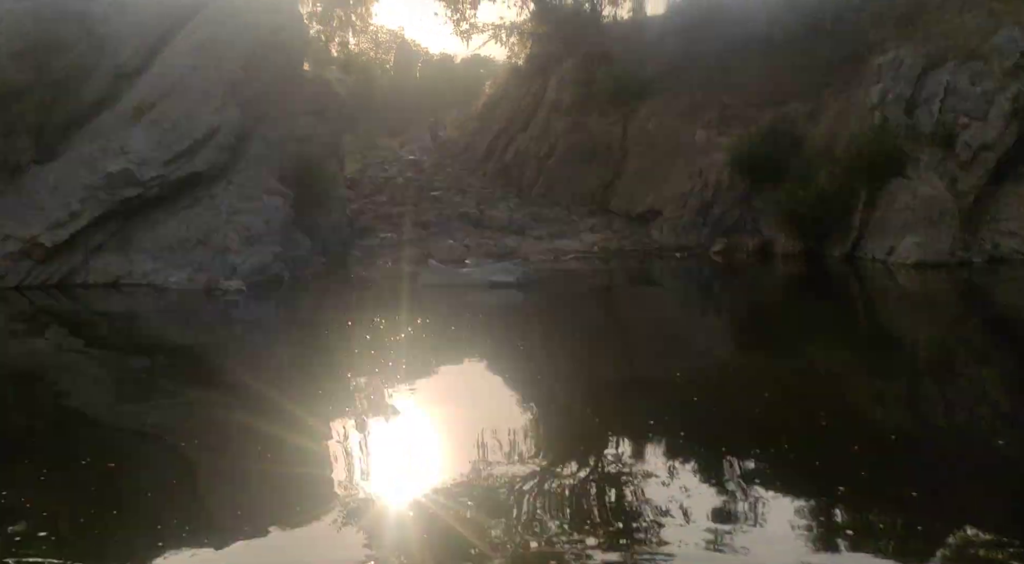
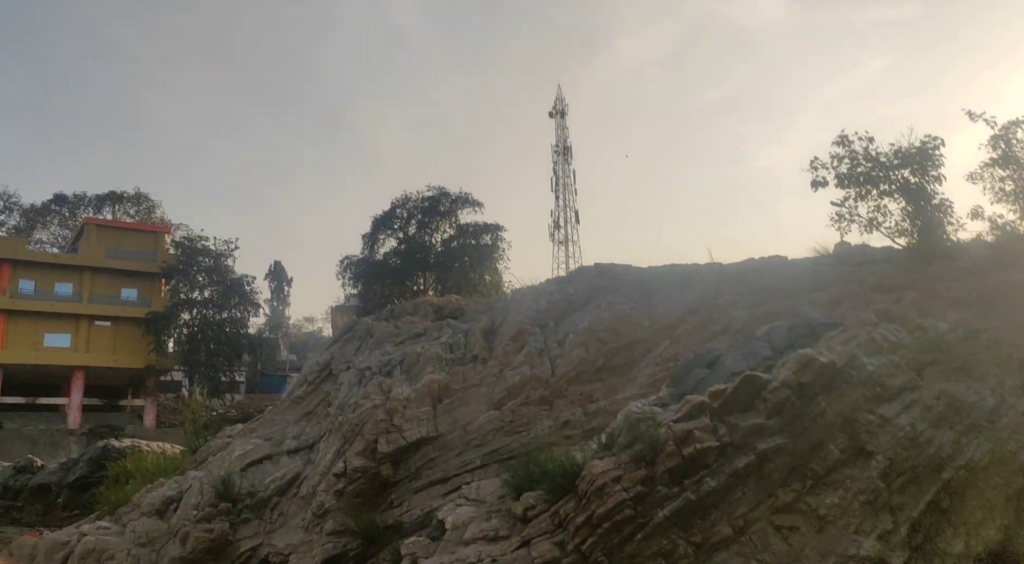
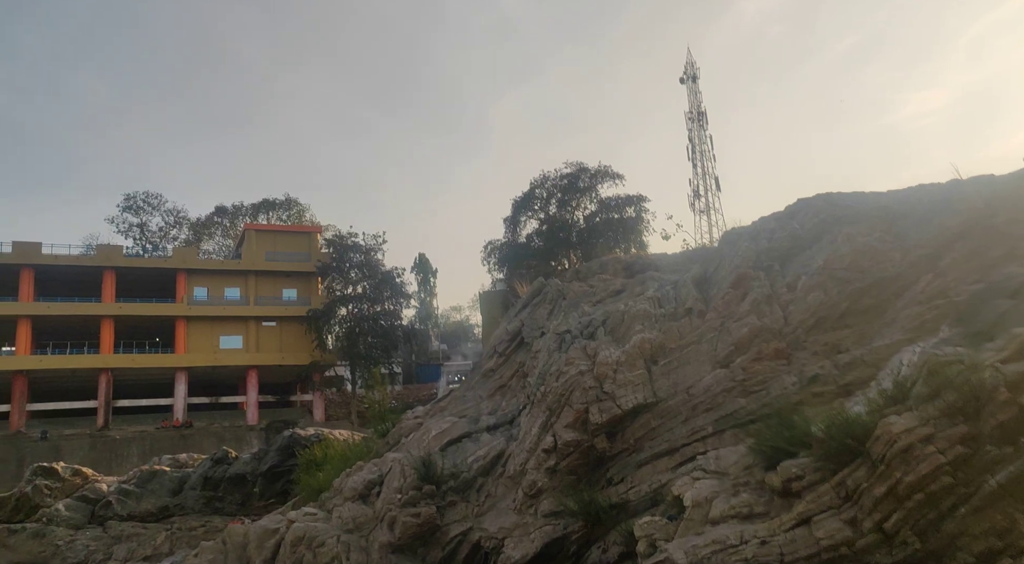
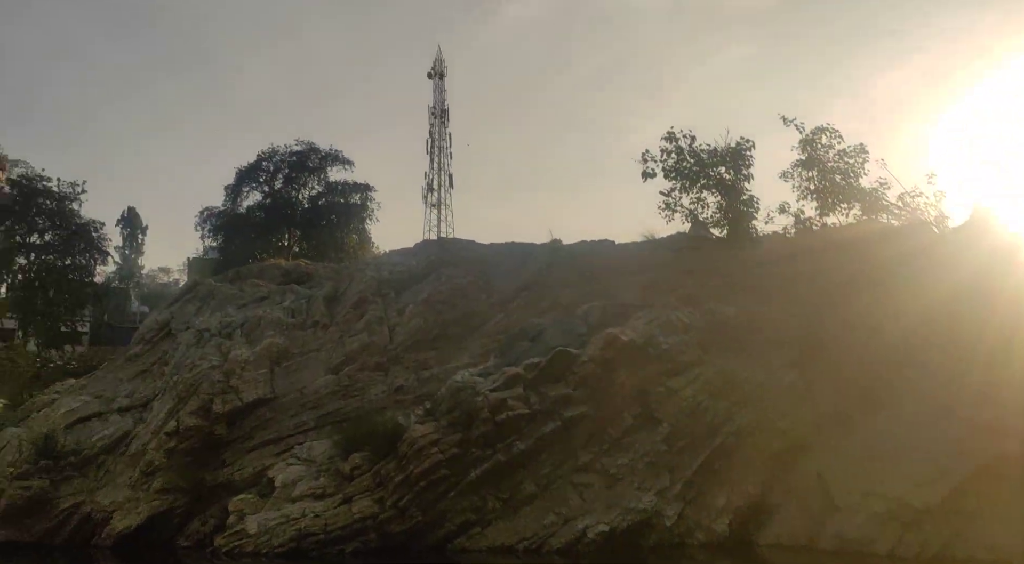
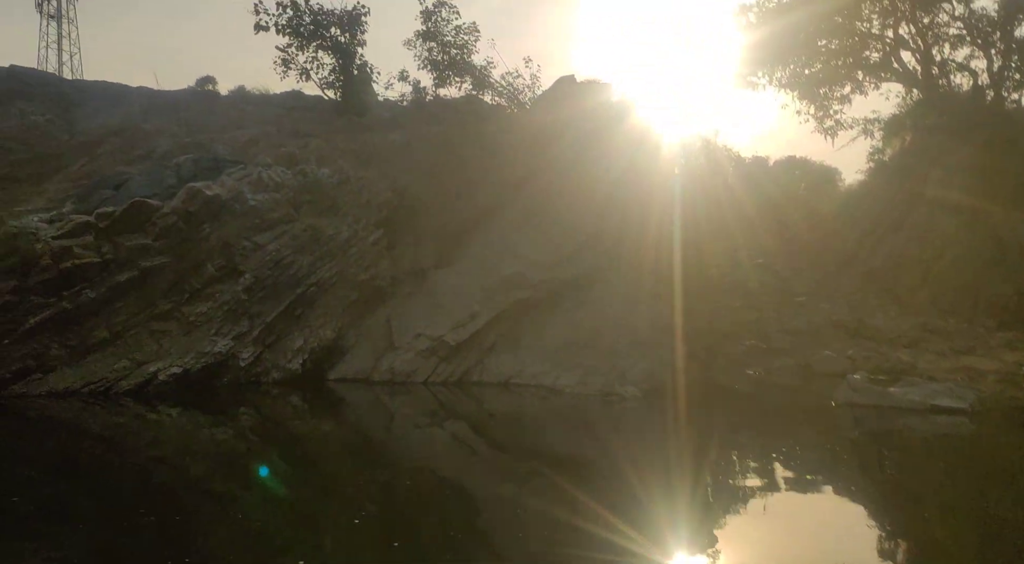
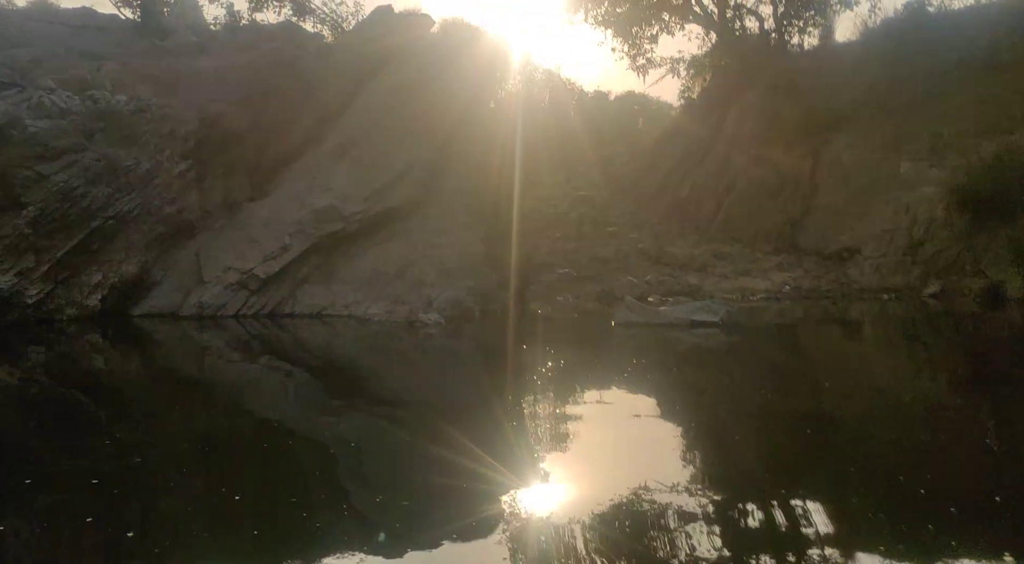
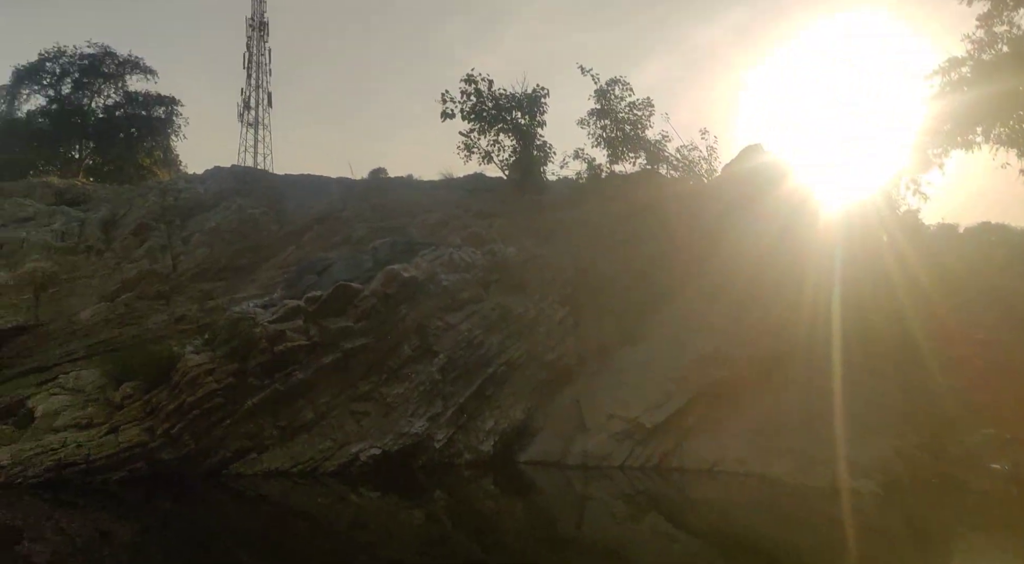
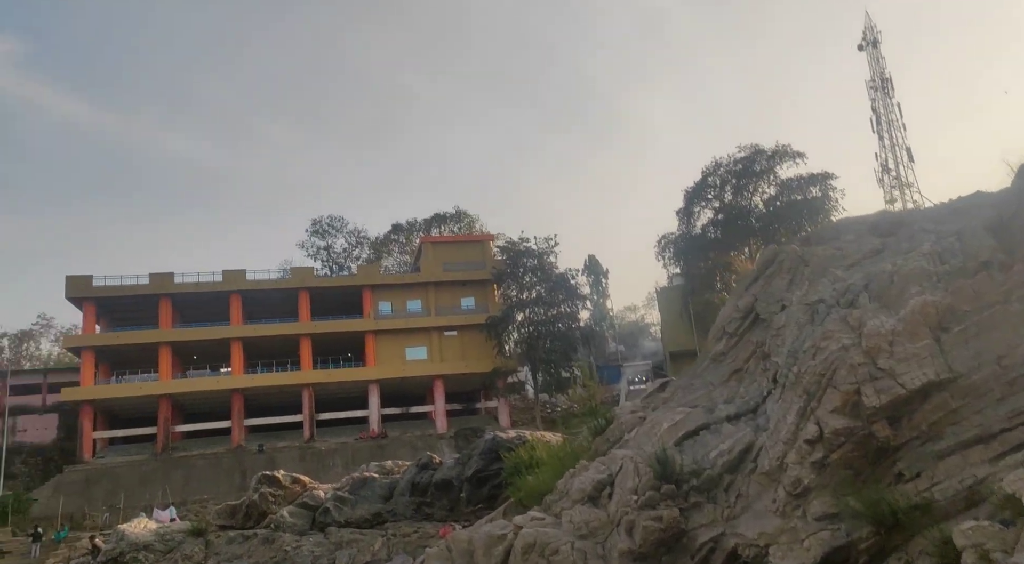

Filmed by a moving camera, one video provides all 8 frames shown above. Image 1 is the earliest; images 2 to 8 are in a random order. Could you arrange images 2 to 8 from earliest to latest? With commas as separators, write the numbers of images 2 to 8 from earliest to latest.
6, 5, 7, 4, 2, 3, 8
